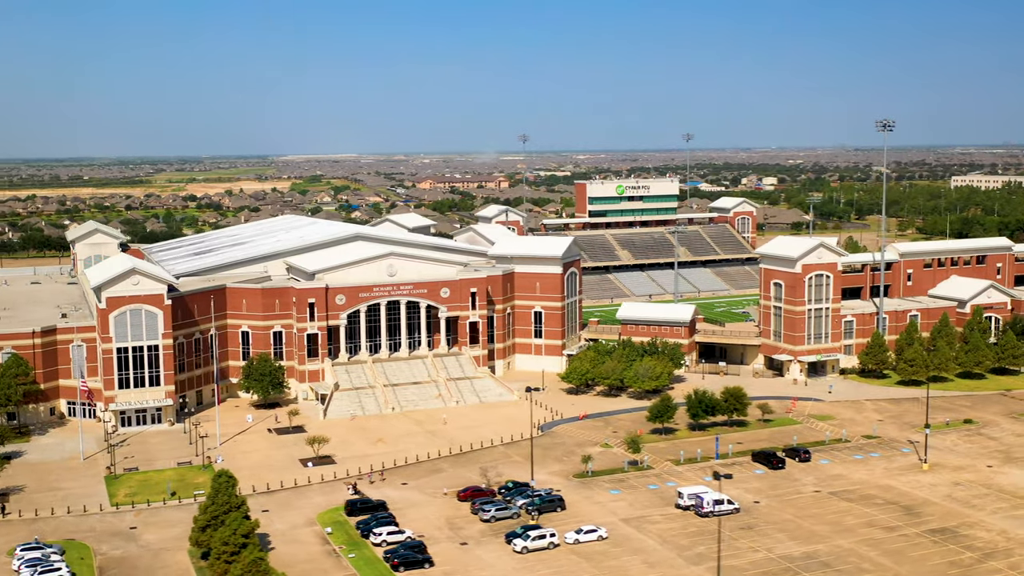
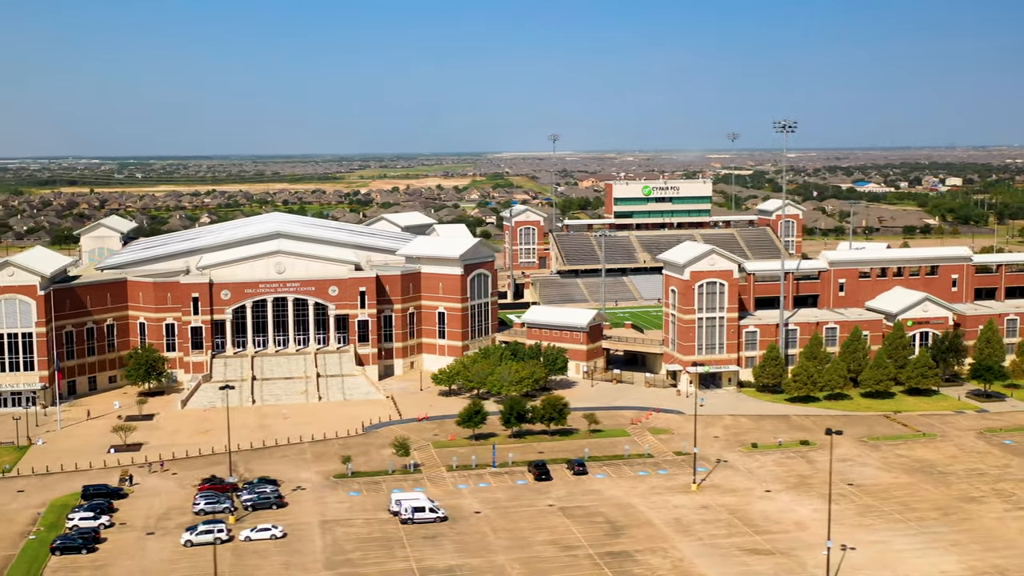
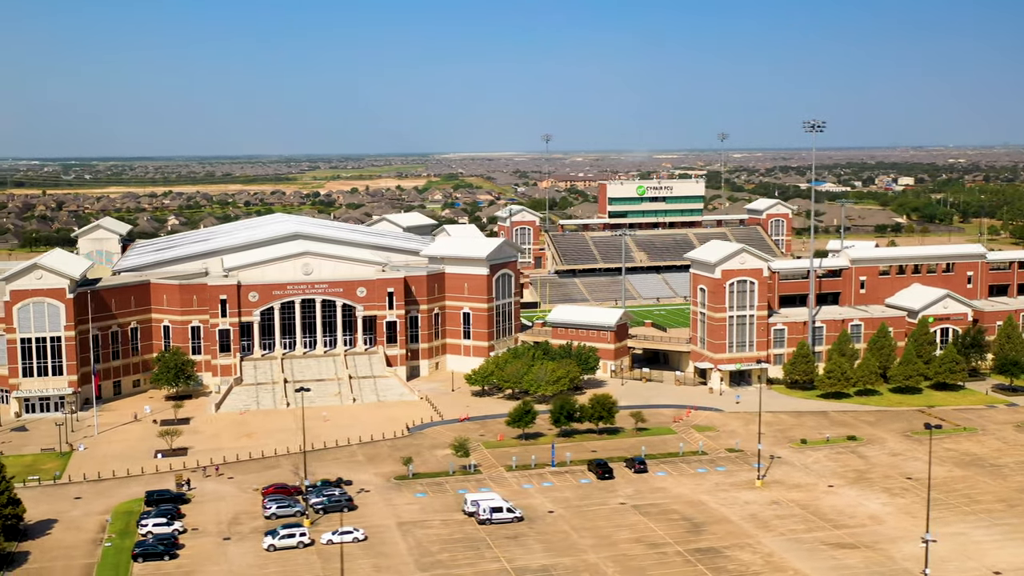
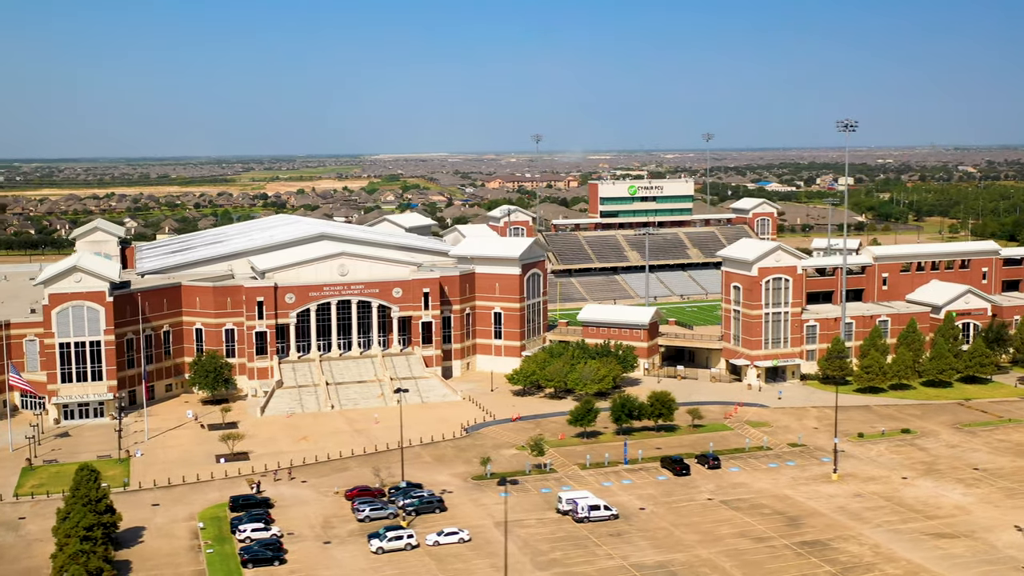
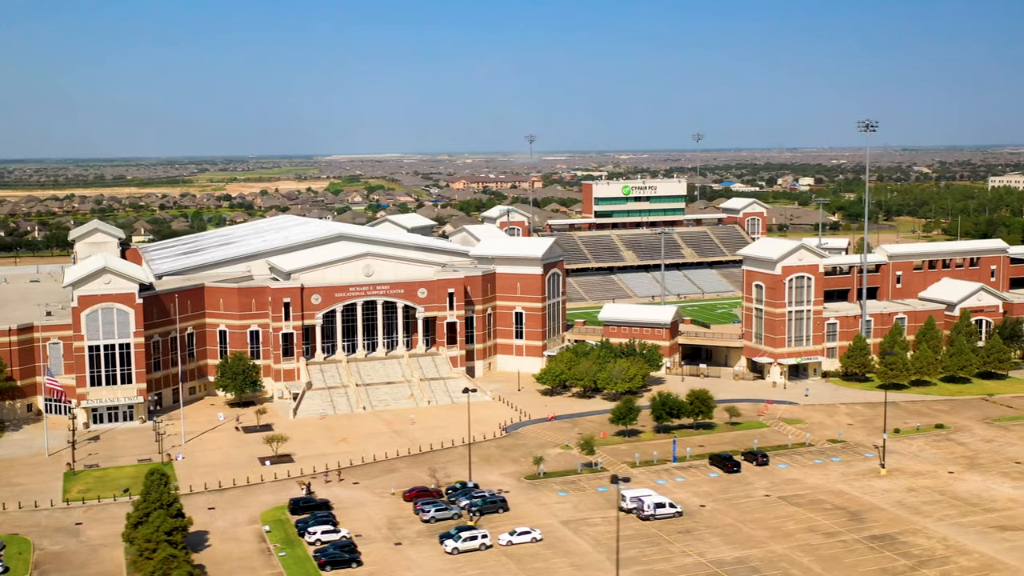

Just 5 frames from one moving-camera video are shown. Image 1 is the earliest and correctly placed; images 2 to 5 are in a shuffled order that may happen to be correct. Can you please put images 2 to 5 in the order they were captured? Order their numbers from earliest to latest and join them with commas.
5, 4, 3, 2
